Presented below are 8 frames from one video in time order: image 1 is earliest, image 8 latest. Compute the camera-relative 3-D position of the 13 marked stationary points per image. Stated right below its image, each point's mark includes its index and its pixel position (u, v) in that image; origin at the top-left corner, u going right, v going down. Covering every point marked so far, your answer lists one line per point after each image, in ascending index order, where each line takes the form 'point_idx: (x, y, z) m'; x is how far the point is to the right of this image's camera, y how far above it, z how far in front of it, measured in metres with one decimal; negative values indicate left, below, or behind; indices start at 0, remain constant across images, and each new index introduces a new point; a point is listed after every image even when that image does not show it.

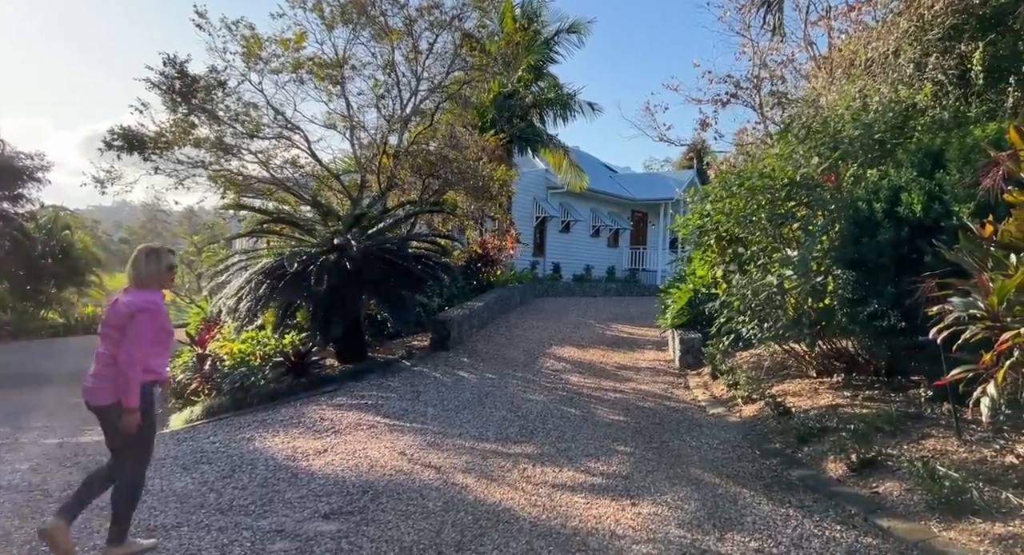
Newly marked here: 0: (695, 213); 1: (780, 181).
0: (+2.2, +0.7, +7.7) m
1: (+2.5, +0.9, +6.1) m
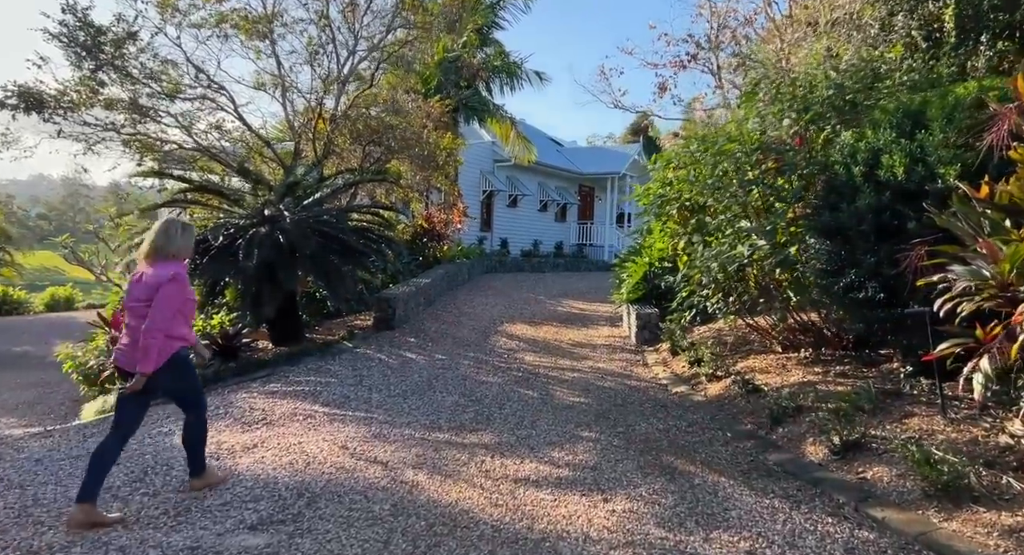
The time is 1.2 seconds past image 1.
0: (+1.6, +1.0, +7.3) m
1: (+2.1, +1.1, +5.8) m
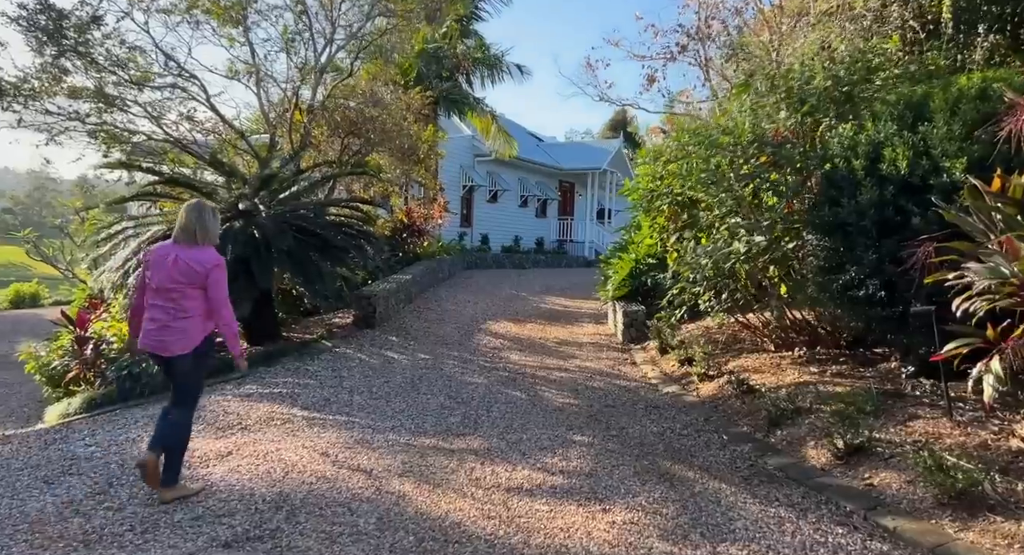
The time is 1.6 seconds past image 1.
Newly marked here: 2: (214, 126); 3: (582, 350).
0: (+1.5, +1.1, +7.1) m
1: (+2.0, +1.2, +5.6) m
2: (-4.6, +2.3, +10.2) m
3: (+0.9, -1.0, +8.7) m
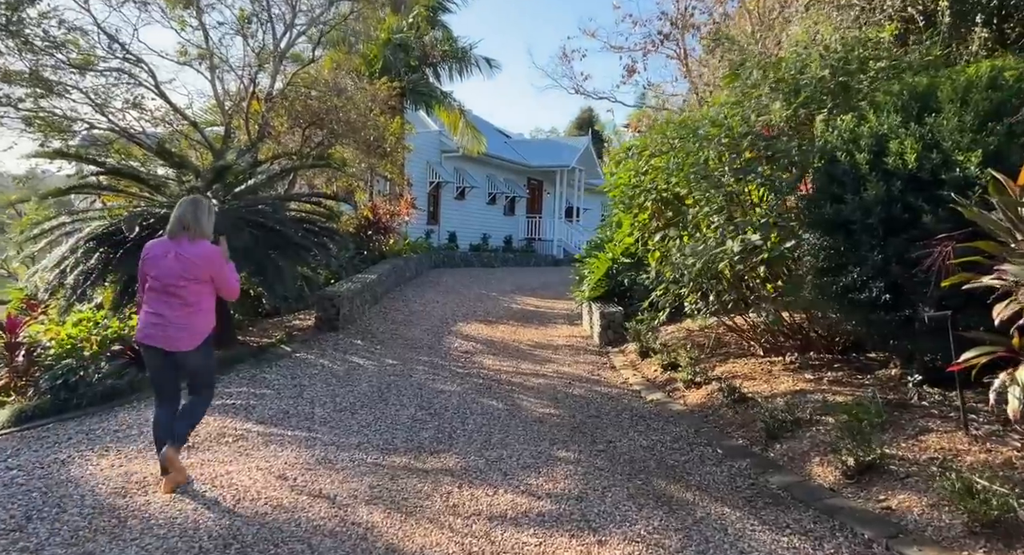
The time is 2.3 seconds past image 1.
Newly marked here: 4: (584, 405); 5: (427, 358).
0: (+1.2, +1.1, +6.8) m
1: (+1.8, +1.2, +5.3) m
2: (-5.0, +2.3, +9.5) m
3: (+0.6, -1.0, +8.3) m
4: (+0.6, -1.1, +5.8) m
5: (-1.0, -0.9, +7.6) m
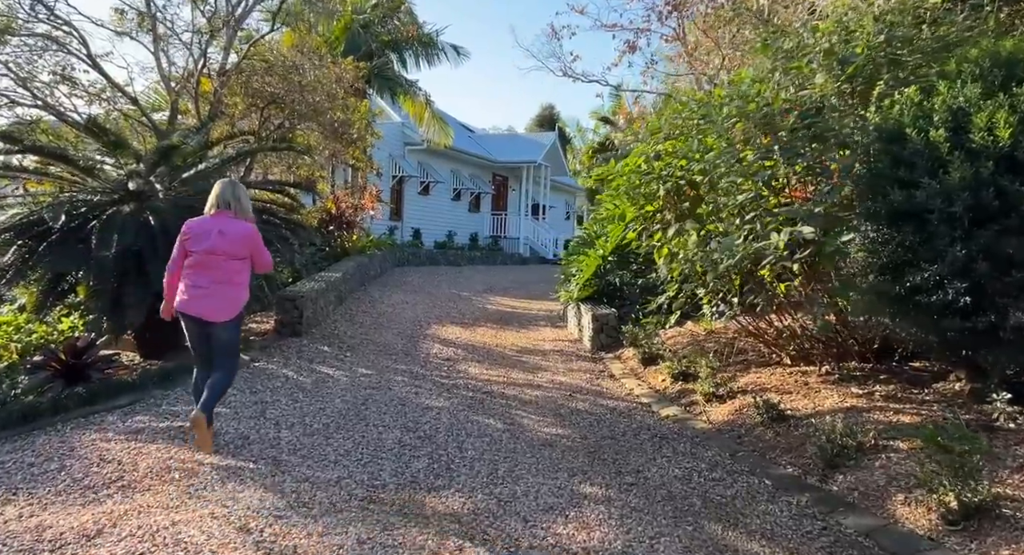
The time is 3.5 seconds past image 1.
0: (+1.1, +1.1, +6.1) m
1: (+1.8, +1.2, +4.6) m
2: (-5.2, +2.3, +8.4) m
3: (+0.4, -0.9, +7.6) m
4: (+0.6, -1.1, +5.1) m
5: (-1.1, -0.9, +6.7) m
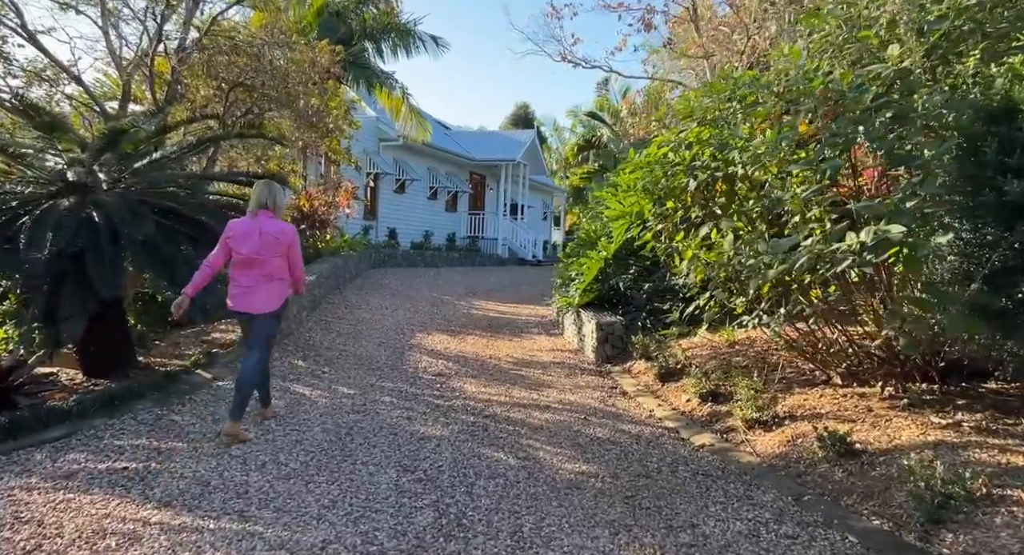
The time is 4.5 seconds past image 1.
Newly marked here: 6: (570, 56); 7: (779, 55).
0: (+1.2, +1.0, +5.3) m
1: (+1.9, +1.1, +3.9) m
2: (-5.2, +2.3, +7.4) m
3: (+0.4, -1.0, +6.8) m
4: (+0.7, -1.2, +4.3) m
5: (-1.1, -1.0, +5.9) m
6: (+0.7, +2.7, +8.0) m
7: (+1.9, +1.6, +4.9) m
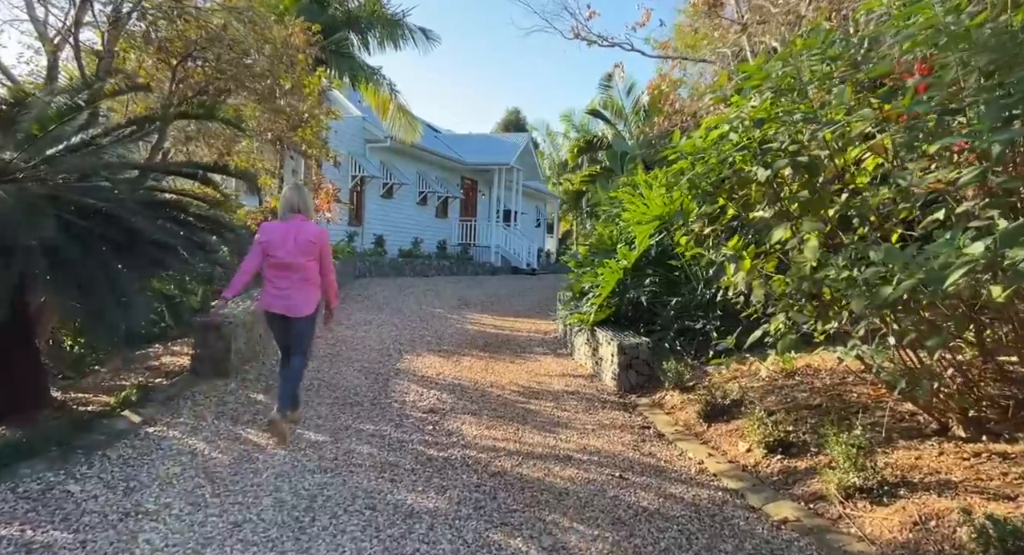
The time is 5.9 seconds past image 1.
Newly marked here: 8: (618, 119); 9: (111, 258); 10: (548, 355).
0: (+1.3, +0.9, +4.2) m
1: (+2.0, +1.0, +2.8) m
2: (-5.2, +2.2, +6.1) m
3: (+0.5, -1.1, +5.6) m
4: (+0.8, -1.3, +3.2) m
5: (-1.0, -1.1, +4.7) m
6: (+0.7, +2.5, +6.9) m
7: (+2.0, +1.5, +3.8) m
8: (+2.4, +3.7, +15.4) m
9: (-2.7, +0.1, +4.6) m
10: (+0.4, -0.9, +8.0) m
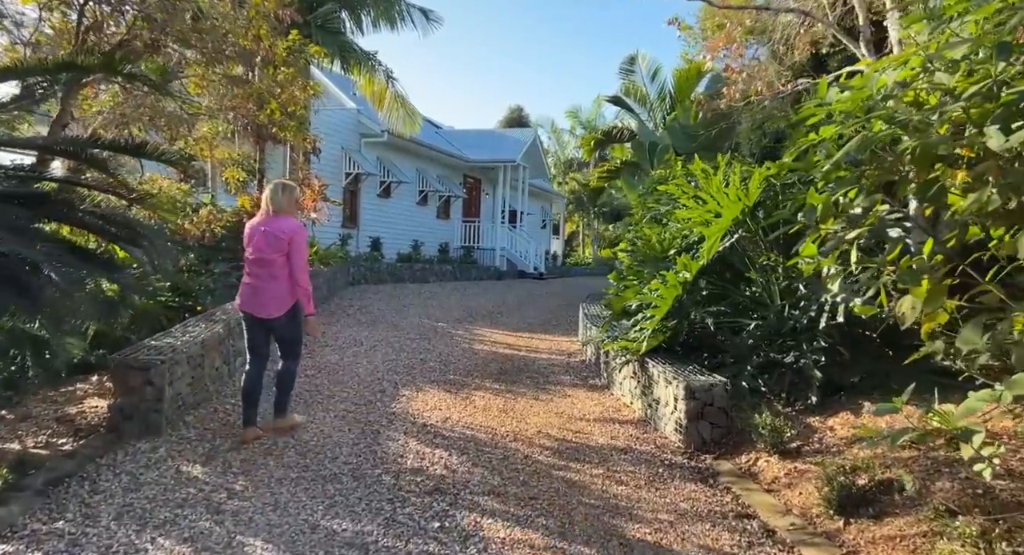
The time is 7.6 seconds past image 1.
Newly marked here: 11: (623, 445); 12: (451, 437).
0: (+1.5, +0.8, +2.6) m
1: (+2.2, +0.9, +1.2) m
2: (-5.0, +2.0, +4.6) m
3: (+0.7, -1.3, +4.0) m
4: (+1.0, -1.4, +1.6) m
5: (-0.8, -1.2, +3.1) m
6: (+1.0, +2.4, +5.3) m
7: (+2.2, +1.4, +2.2) m
8: (+2.6, +3.5, +13.8) m
9: (-2.5, -0.1, +3.0) m
10: (+0.6, -1.0, +6.5) m
11: (+0.8, -1.2, +4.8) m
12: (-0.4, -1.1, +4.8) m
